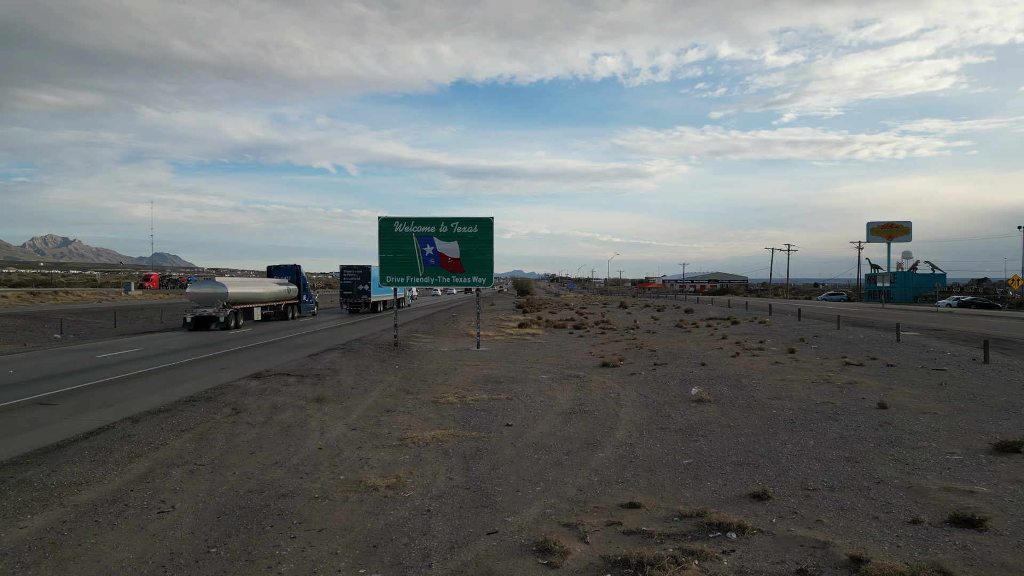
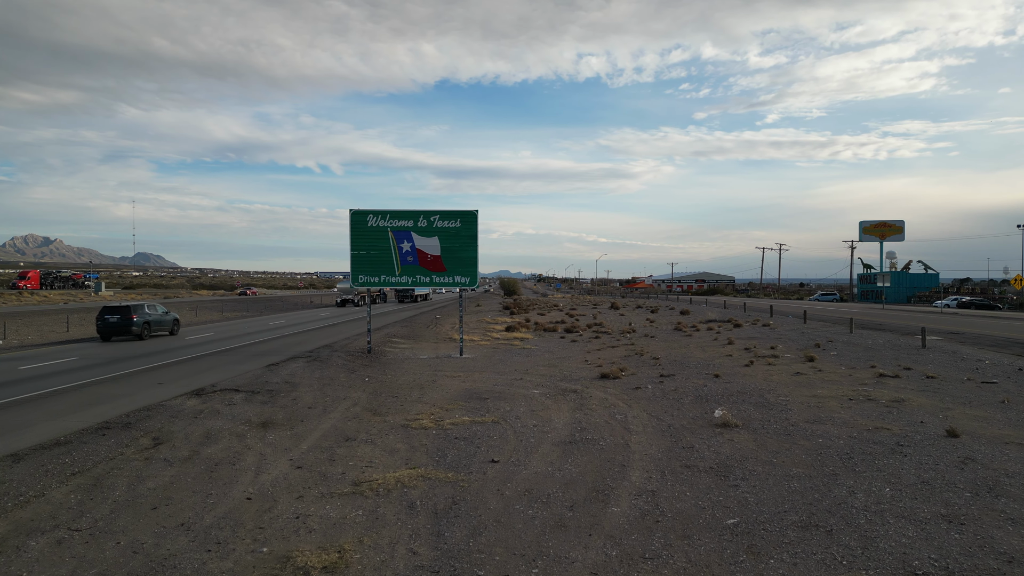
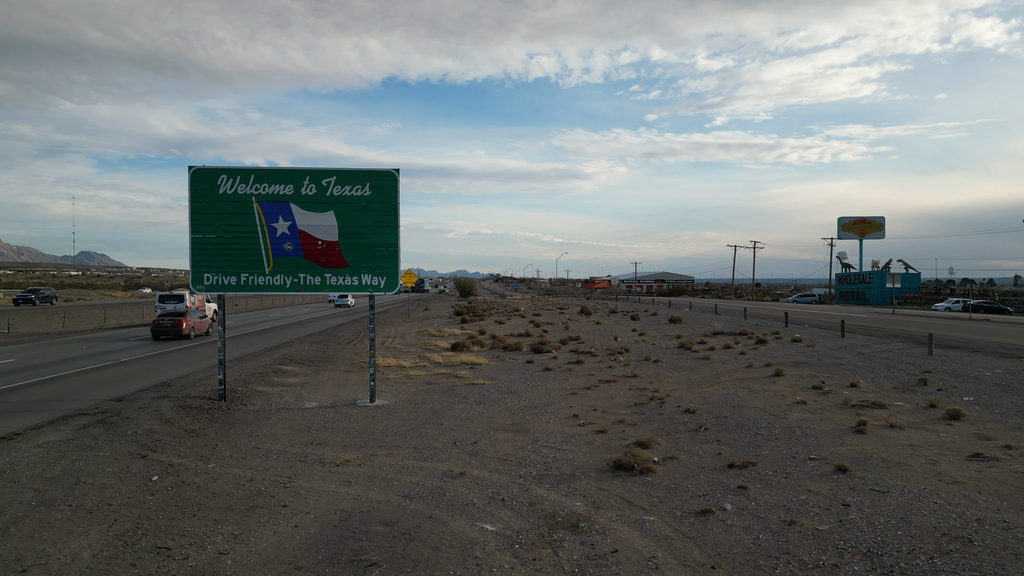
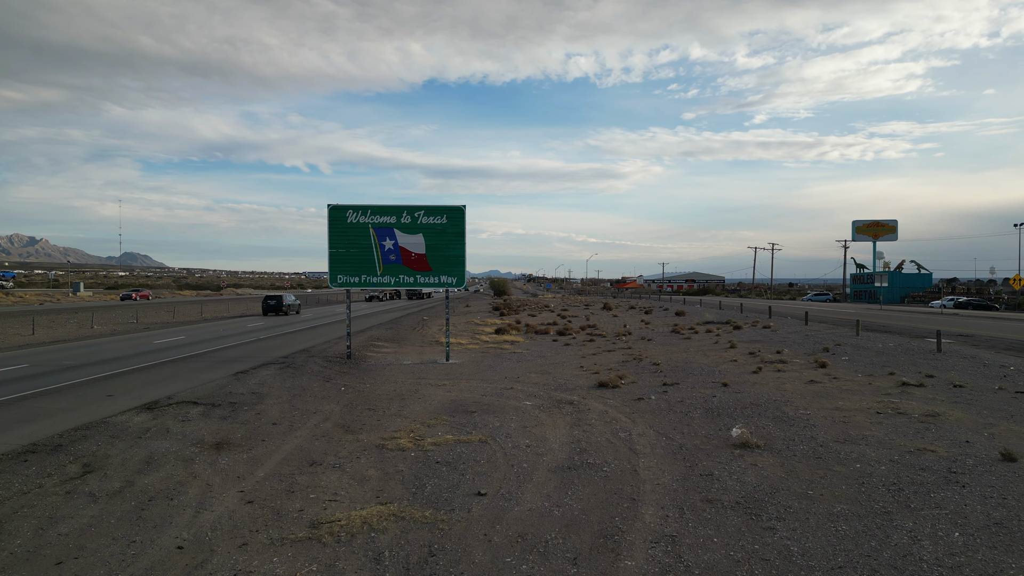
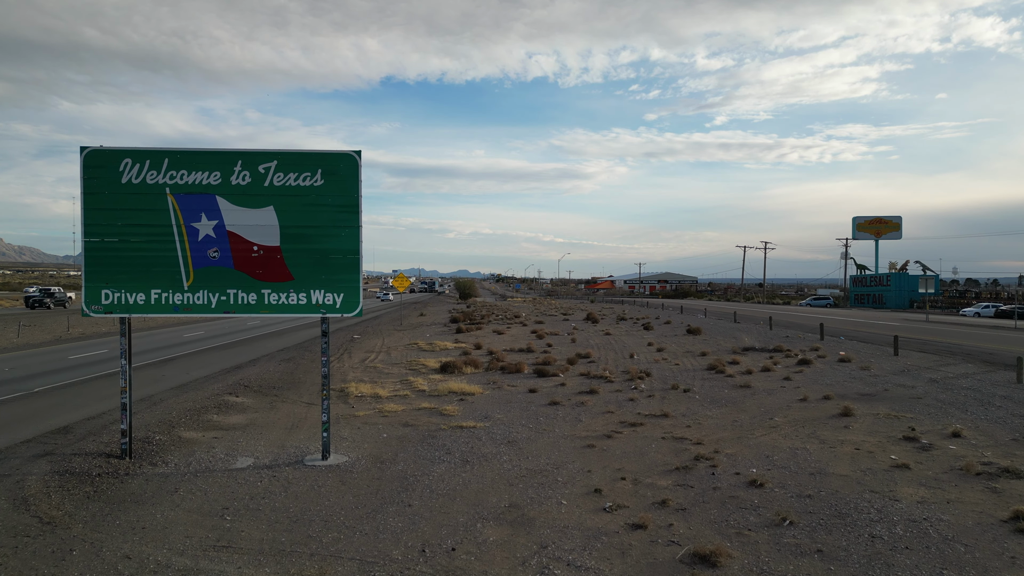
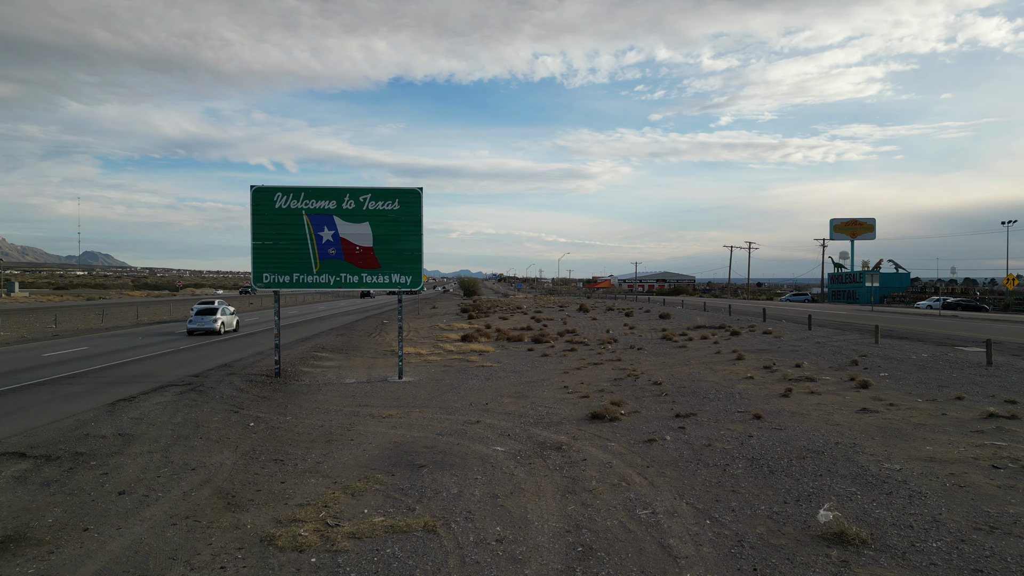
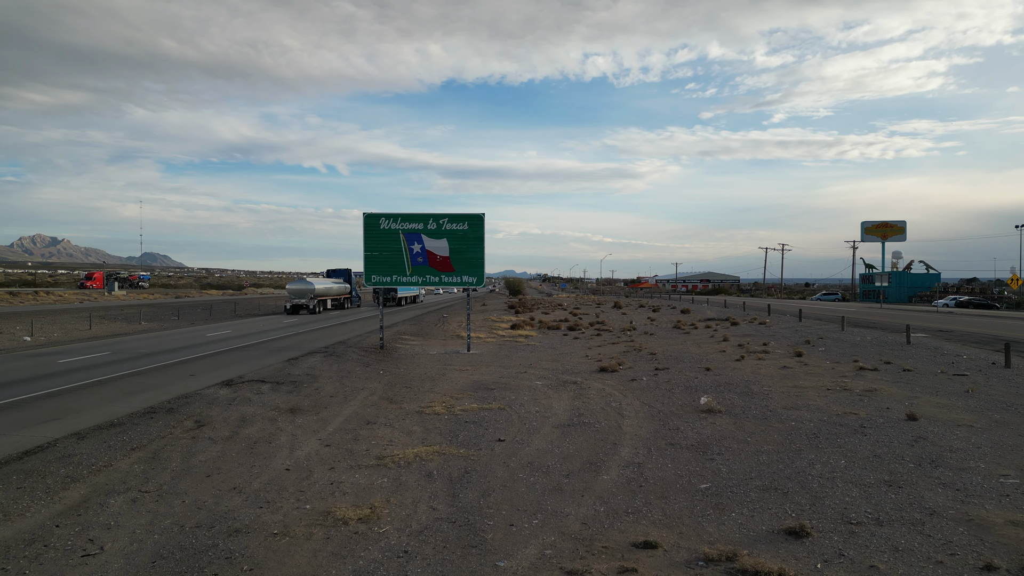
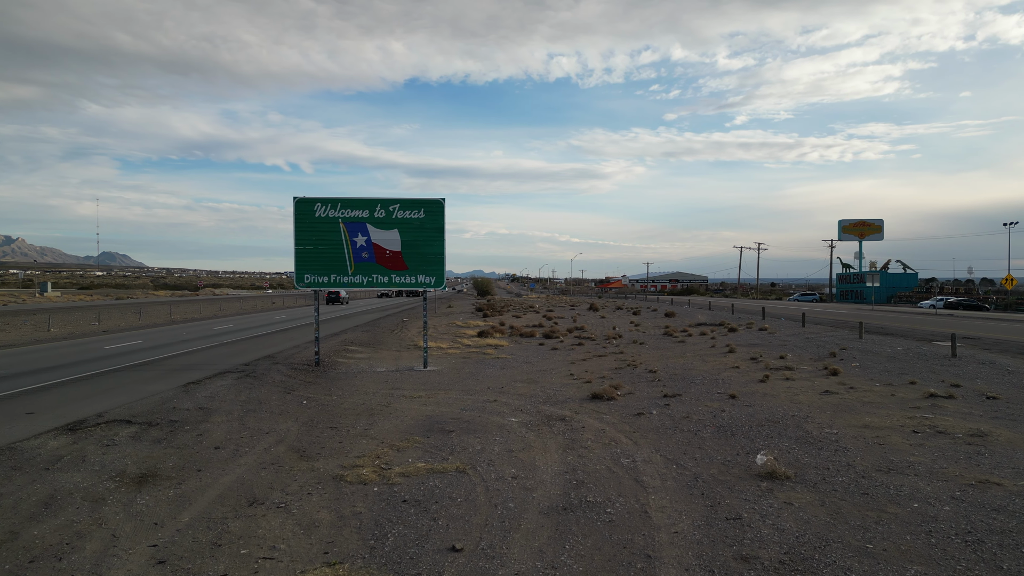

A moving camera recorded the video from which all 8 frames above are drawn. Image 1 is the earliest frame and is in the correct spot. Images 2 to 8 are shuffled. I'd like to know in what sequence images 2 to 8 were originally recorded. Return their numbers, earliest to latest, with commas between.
7, 2, 4, 8, 6, 3, 5
